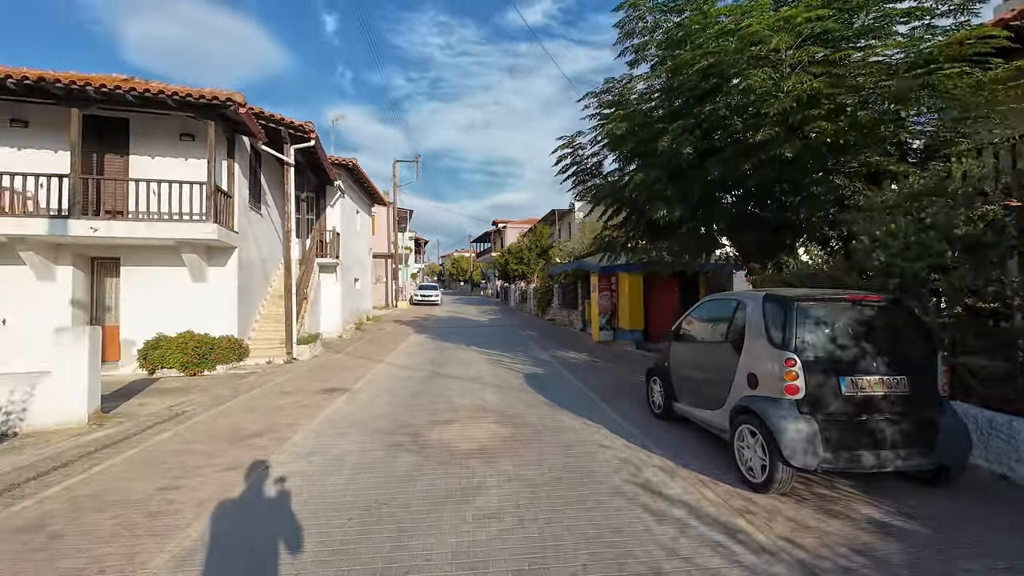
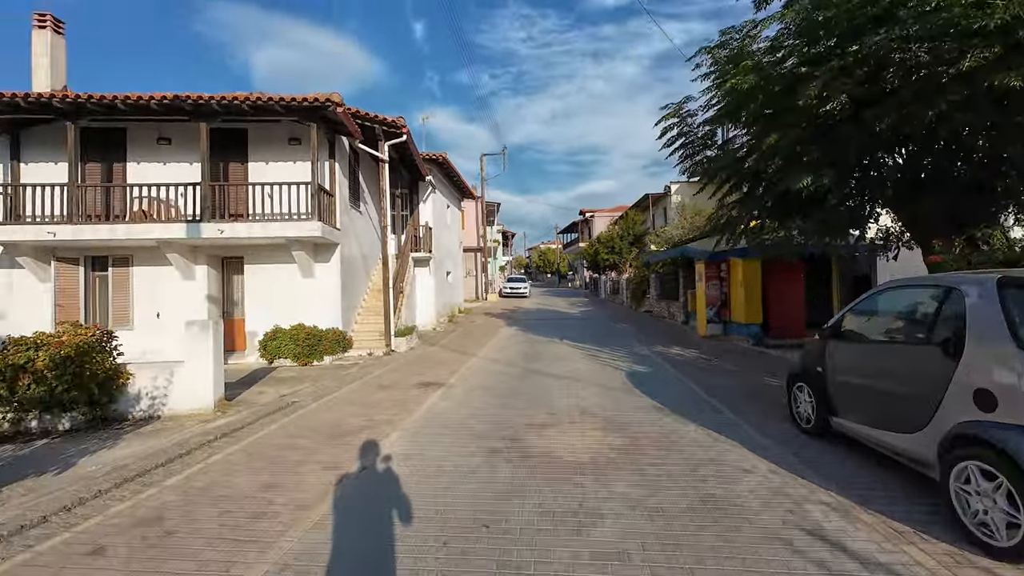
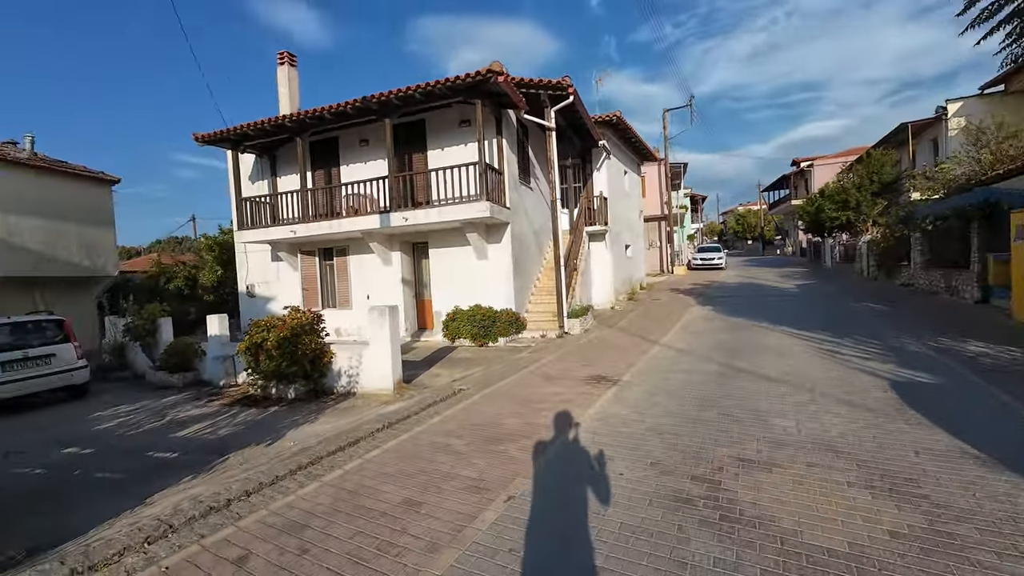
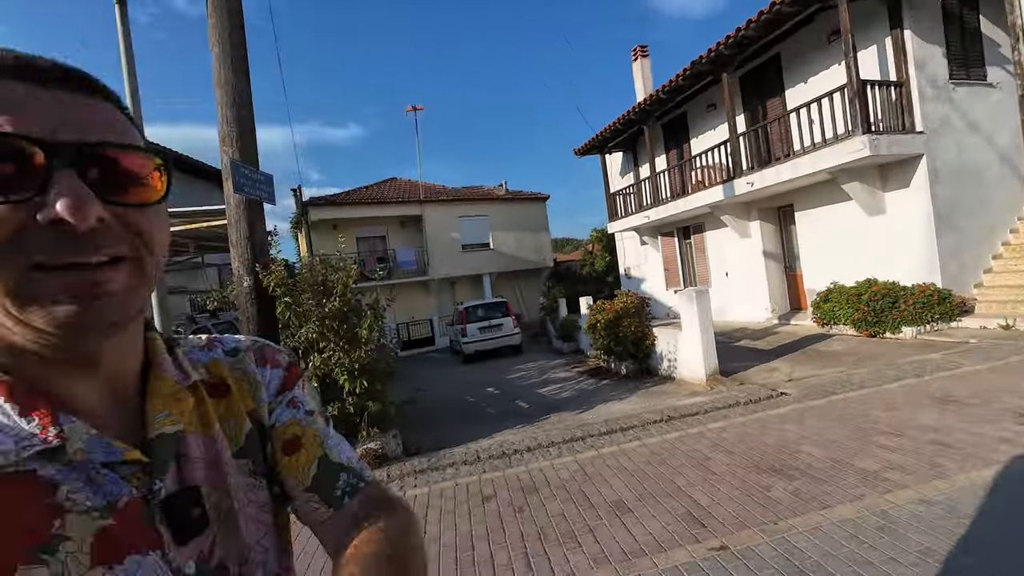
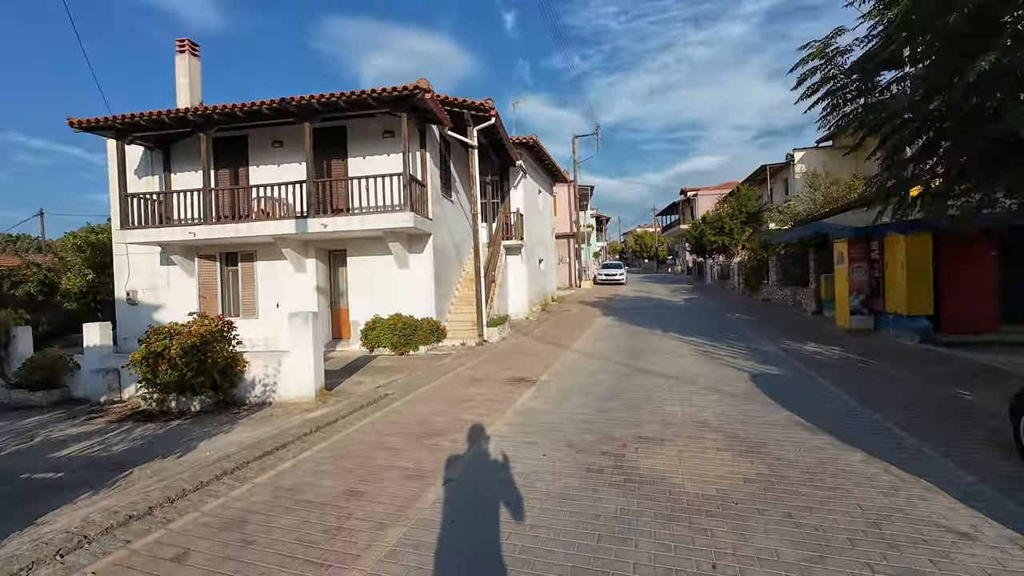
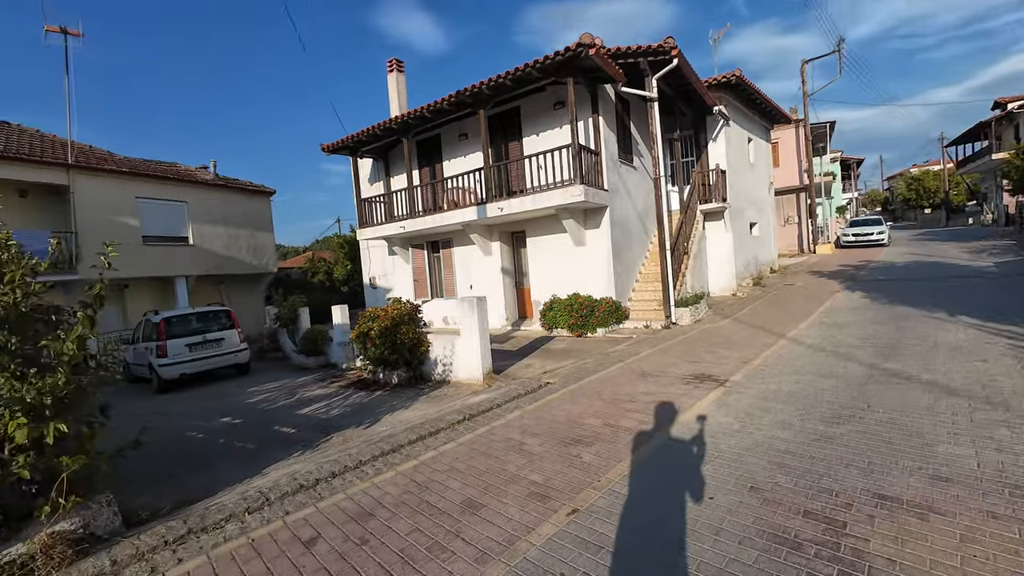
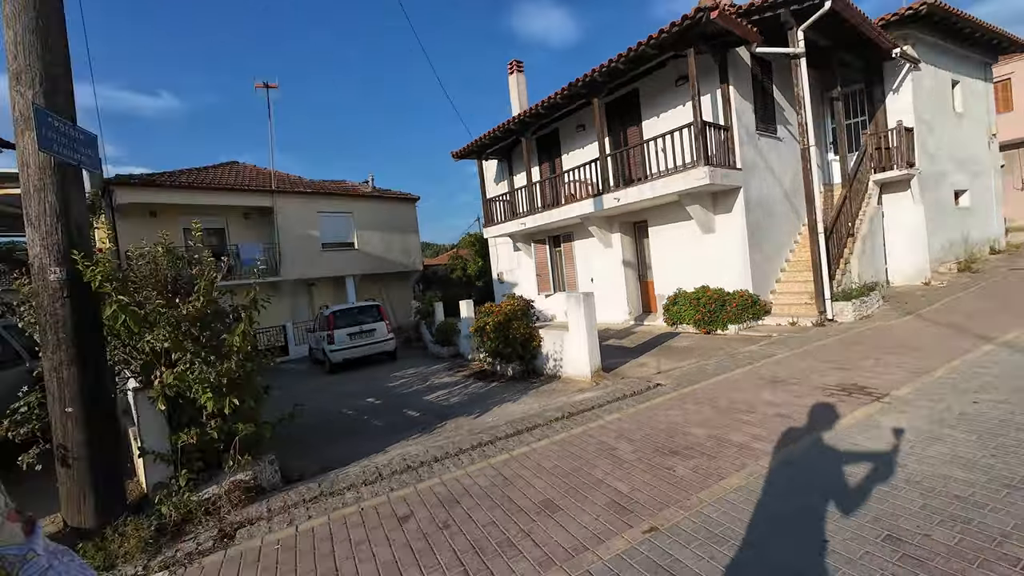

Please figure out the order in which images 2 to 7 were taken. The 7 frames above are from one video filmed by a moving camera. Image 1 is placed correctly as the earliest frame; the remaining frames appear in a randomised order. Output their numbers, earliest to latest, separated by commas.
2, 5, 3, 6, 7, 4
